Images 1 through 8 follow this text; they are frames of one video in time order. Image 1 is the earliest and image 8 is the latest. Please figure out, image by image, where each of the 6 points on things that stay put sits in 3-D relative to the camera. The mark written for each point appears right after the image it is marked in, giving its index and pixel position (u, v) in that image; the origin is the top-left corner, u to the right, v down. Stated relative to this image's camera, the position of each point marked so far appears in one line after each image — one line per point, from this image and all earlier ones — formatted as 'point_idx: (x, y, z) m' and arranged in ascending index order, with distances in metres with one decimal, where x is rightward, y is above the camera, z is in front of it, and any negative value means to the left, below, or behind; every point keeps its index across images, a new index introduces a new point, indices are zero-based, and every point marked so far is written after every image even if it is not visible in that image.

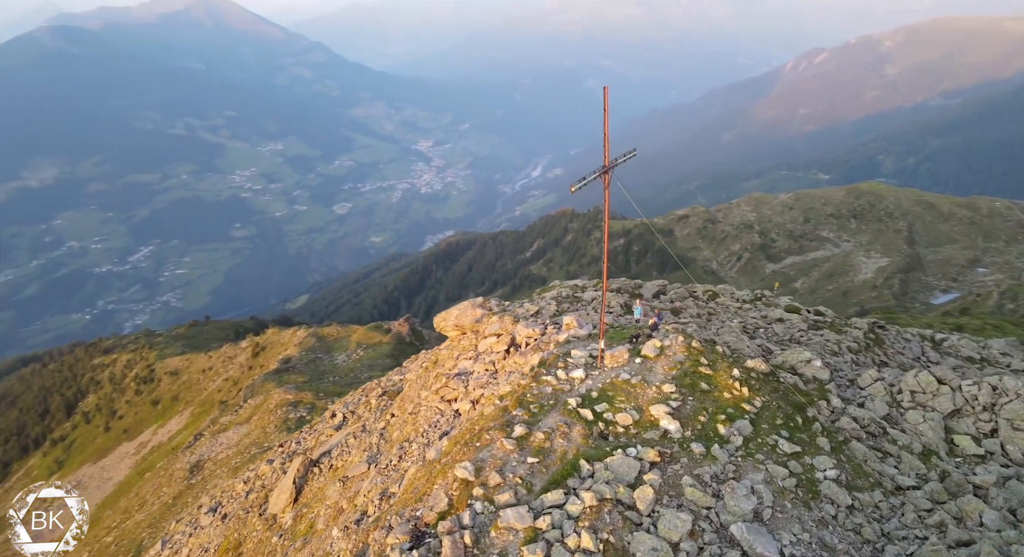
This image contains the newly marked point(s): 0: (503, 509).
0: (-0.3, -7.6, +19.5) m
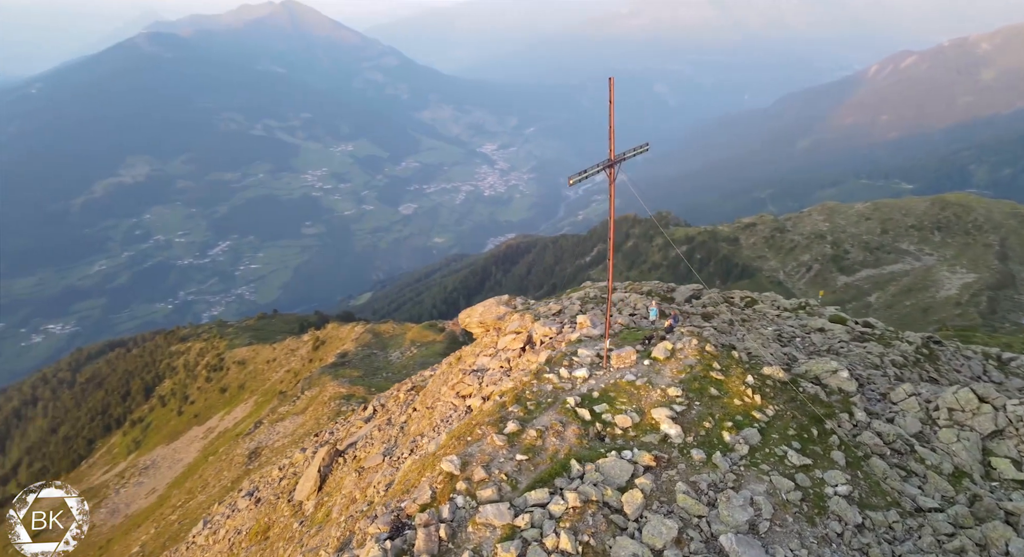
0: (-0.9, -7.3, +19.0) m
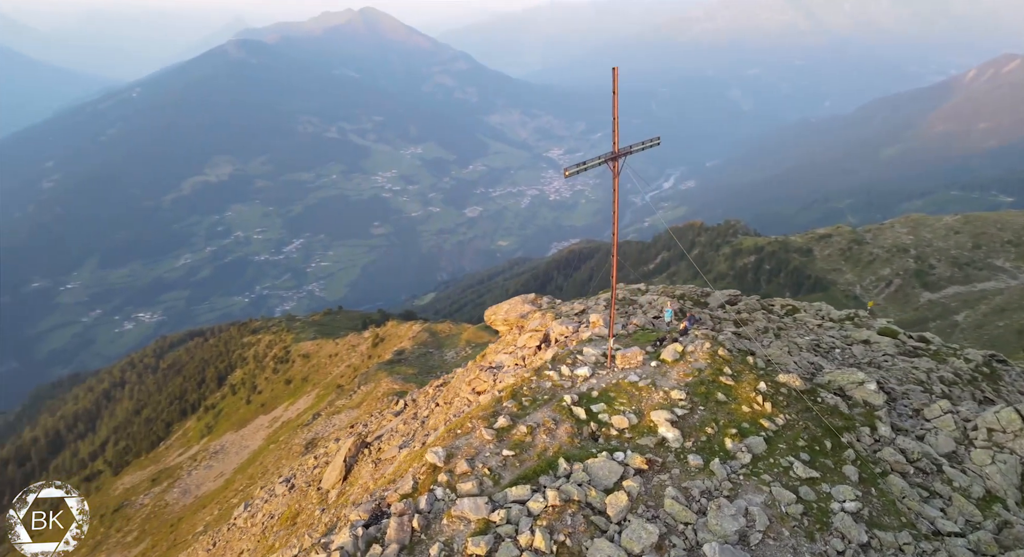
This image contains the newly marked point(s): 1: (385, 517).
0: (-1.6, -7.0, +18.7) m
1: (-4.1, -7.7, +18.4) m
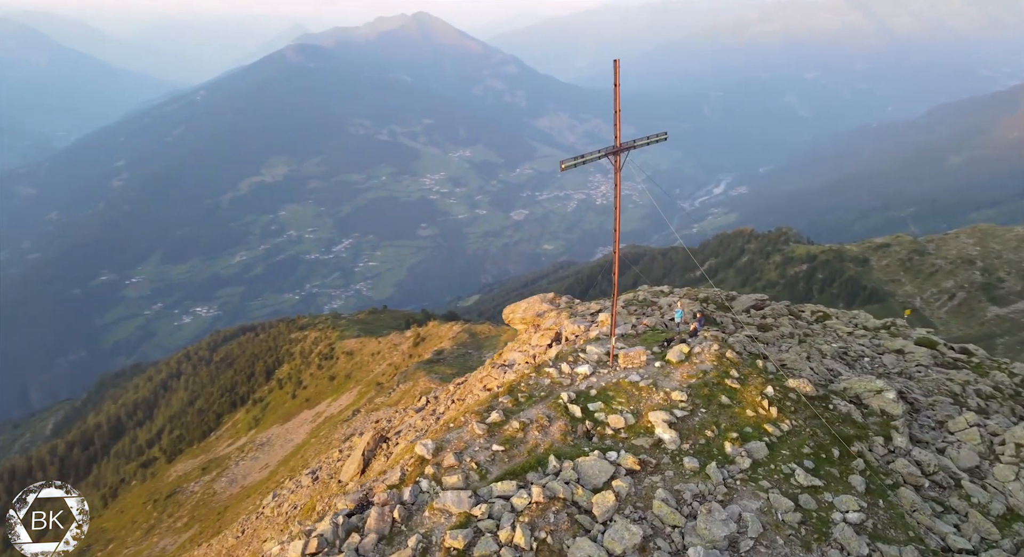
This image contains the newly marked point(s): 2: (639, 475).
0: (-2.1, -6.7, +18.6) m
1: (-4.6, -7.3, +18.4) m
2: (+4.3, -6.6, +19.9) m
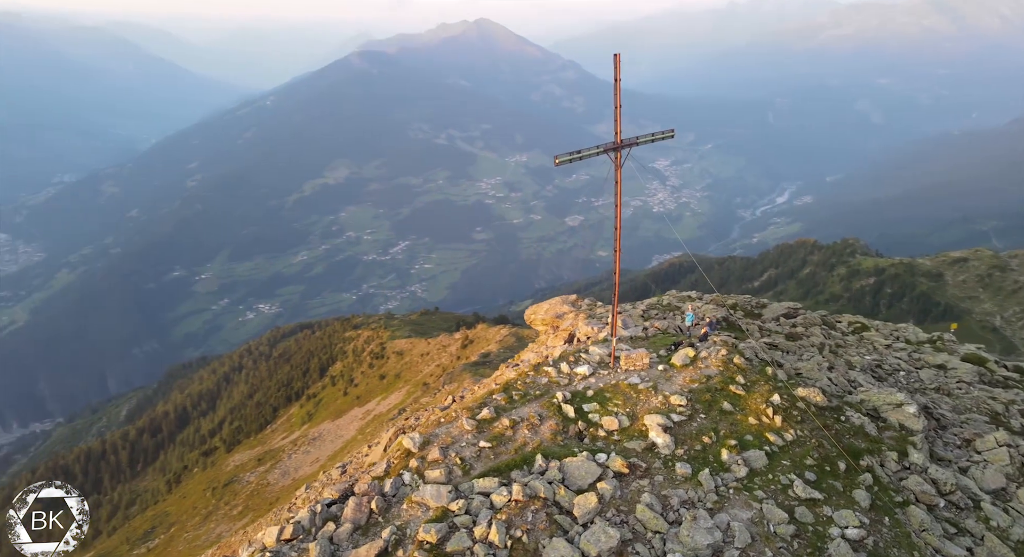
0: (-2.6, -6.5, +18.5) m
1: (-5.2, -7.0, +18.5) m
2: (+3.8, -6.6, +19.4) m
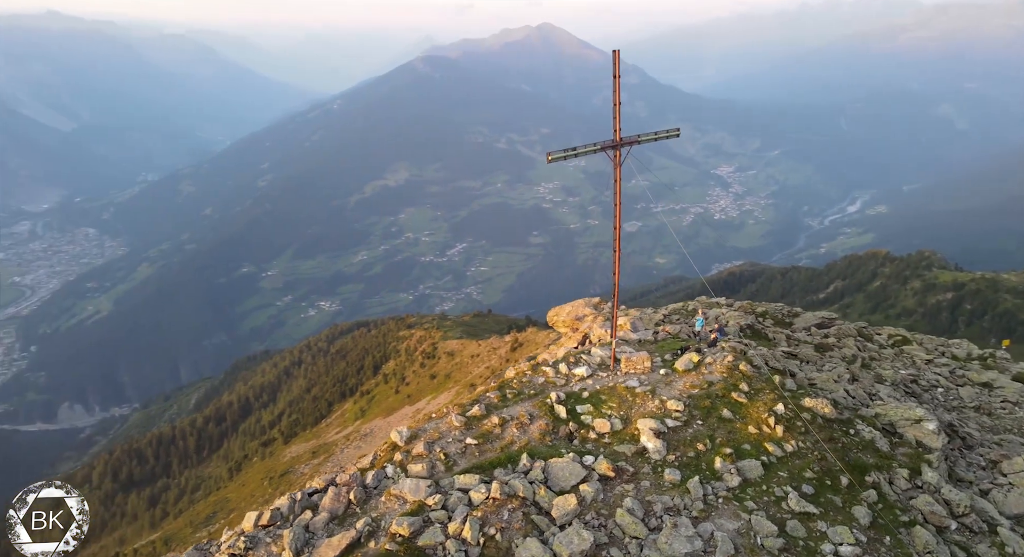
0: (-3.2, -6.3, +18.6) m
1: (-5.8, -6.8, +18.8) m
2: (+3.2, -6.6, +19.0) m
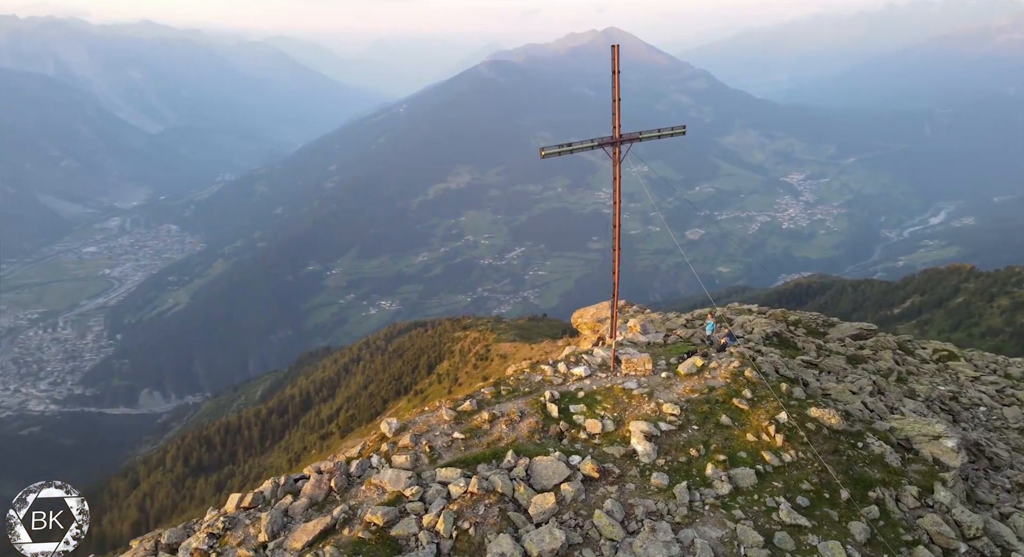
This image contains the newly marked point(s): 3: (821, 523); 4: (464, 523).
0: (-3.8, -6.1, +18.8) m
1: (-6.4, -6.5, +19.1) m
2: (+2.7, -6.5, +18.8) m
3: (+9.8, -7.7, +18.6) m
4: (-1.3, -6.9, +16.7) m
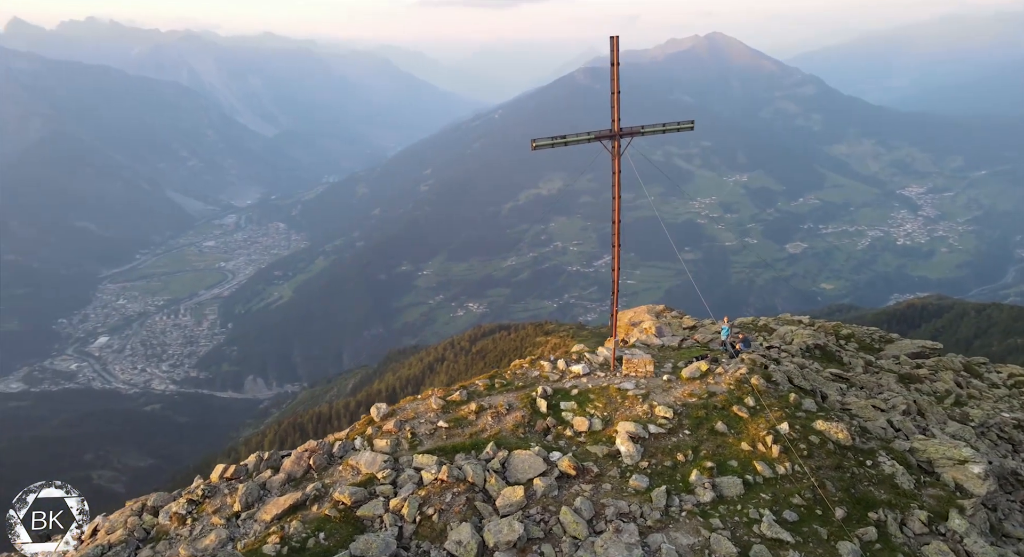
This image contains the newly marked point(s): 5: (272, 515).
0: (-4.6, -5.7, +19.2) m
1: (-7.1, -6.0, +19.9) m
2: (+1.8, -6.4, +18.6) m
3: (+8.9, -7.9, +17.6) m
4: (-2.4, -6.6, +16.9) m
5: (-6.1, -6.5, +17.5) m
